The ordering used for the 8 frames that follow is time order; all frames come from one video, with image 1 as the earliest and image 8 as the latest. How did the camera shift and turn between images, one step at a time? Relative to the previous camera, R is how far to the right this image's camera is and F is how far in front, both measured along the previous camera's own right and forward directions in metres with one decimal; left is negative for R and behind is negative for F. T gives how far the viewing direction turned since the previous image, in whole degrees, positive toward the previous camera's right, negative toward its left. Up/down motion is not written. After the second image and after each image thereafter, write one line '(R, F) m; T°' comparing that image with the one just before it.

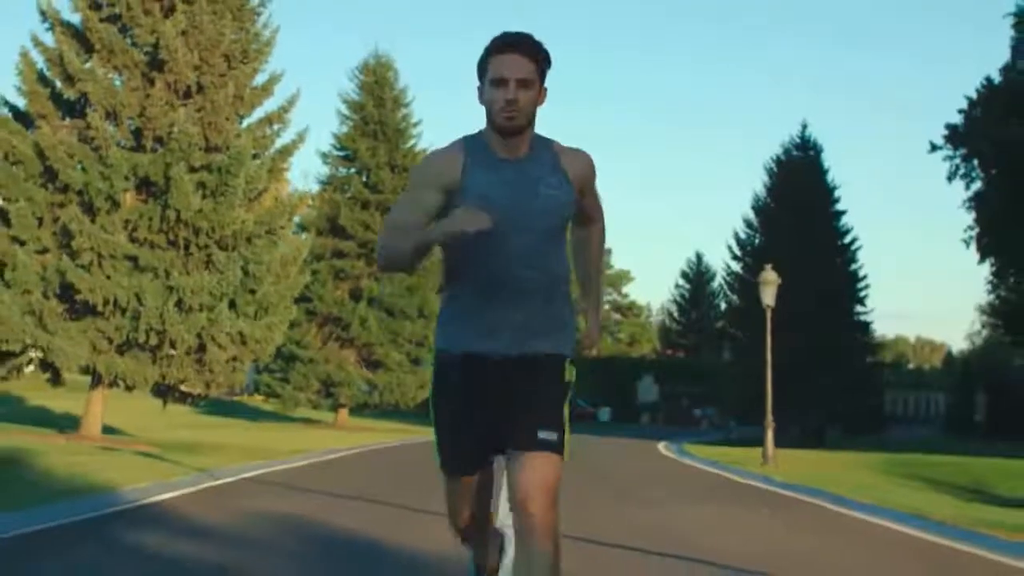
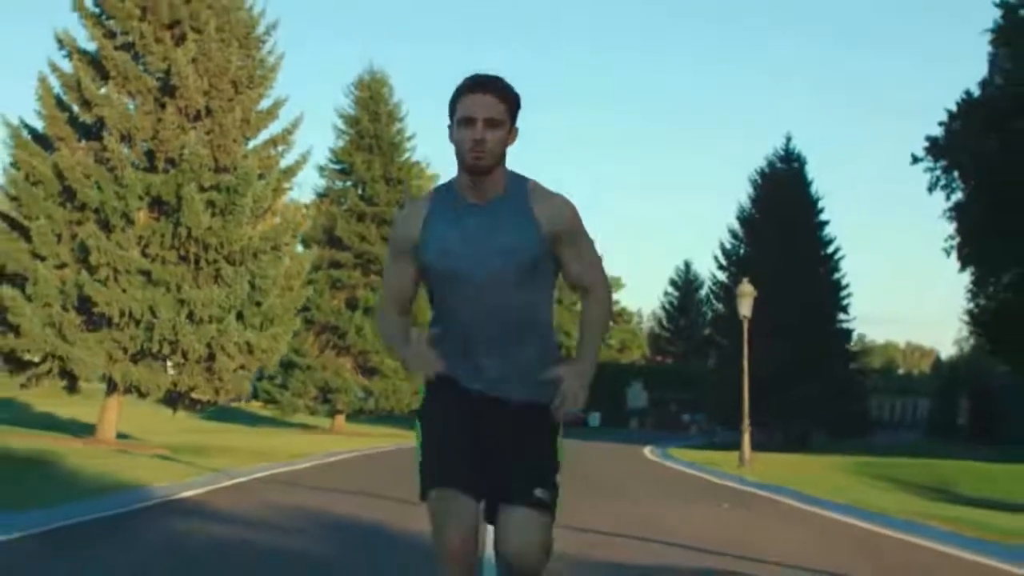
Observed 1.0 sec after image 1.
(0.0, -1.6) m; 0°
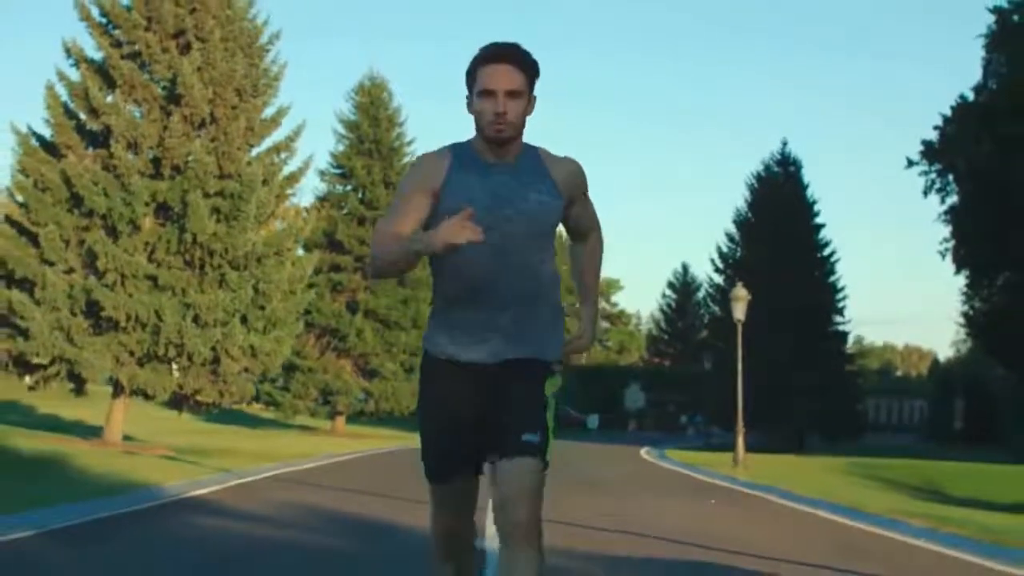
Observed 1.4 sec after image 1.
(0.0, -0.6) m; 0°
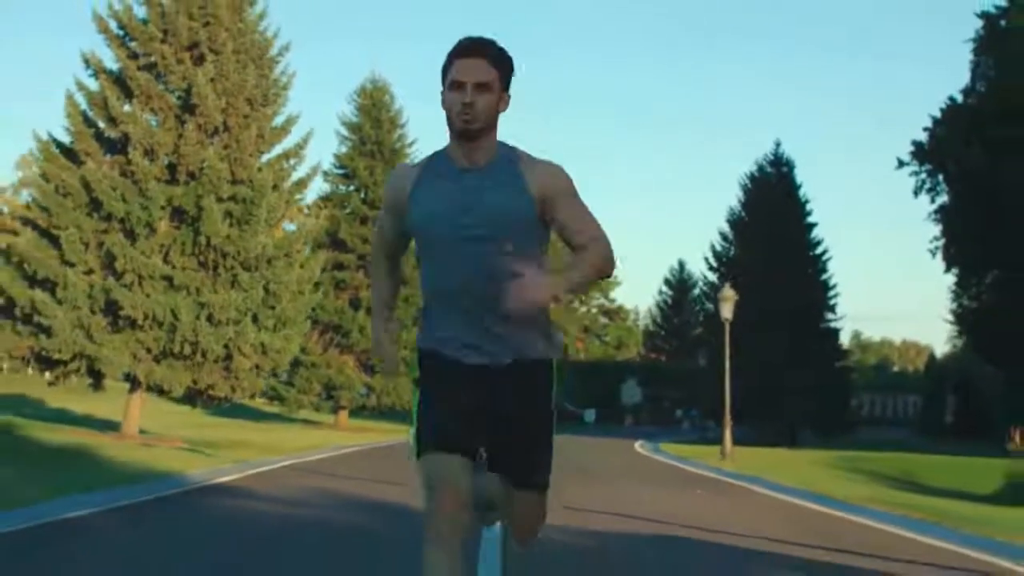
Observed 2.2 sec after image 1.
(0.0, -1.4) m; 0°
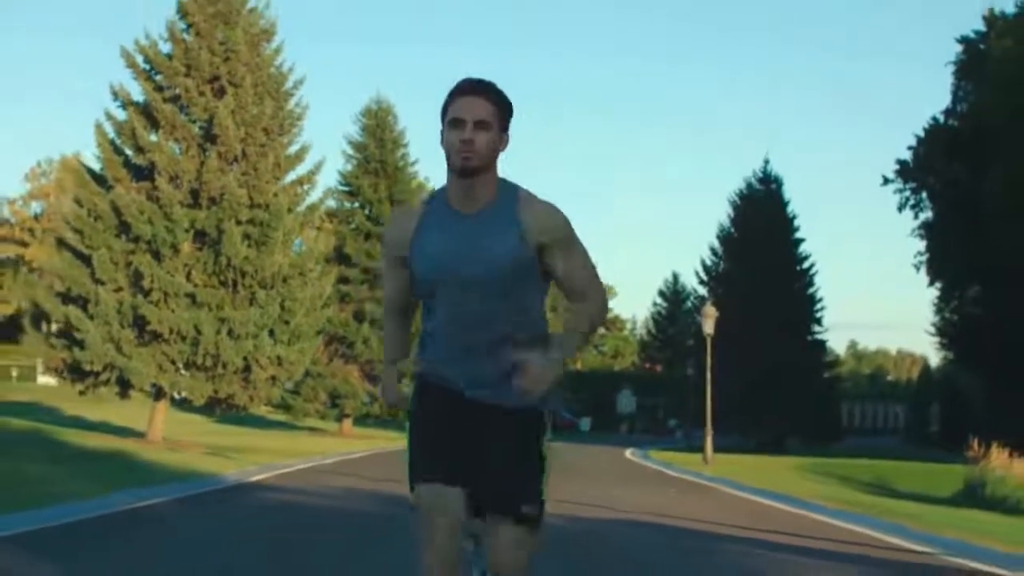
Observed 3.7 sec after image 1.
(0.0, -2.3) m; 0°
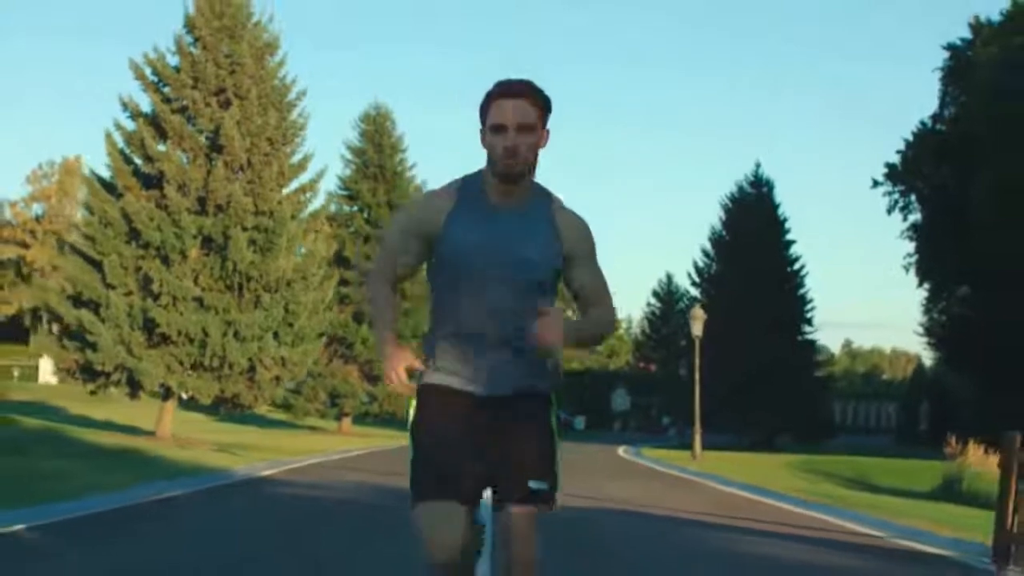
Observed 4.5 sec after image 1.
(0.0, -1.2) m; 0°
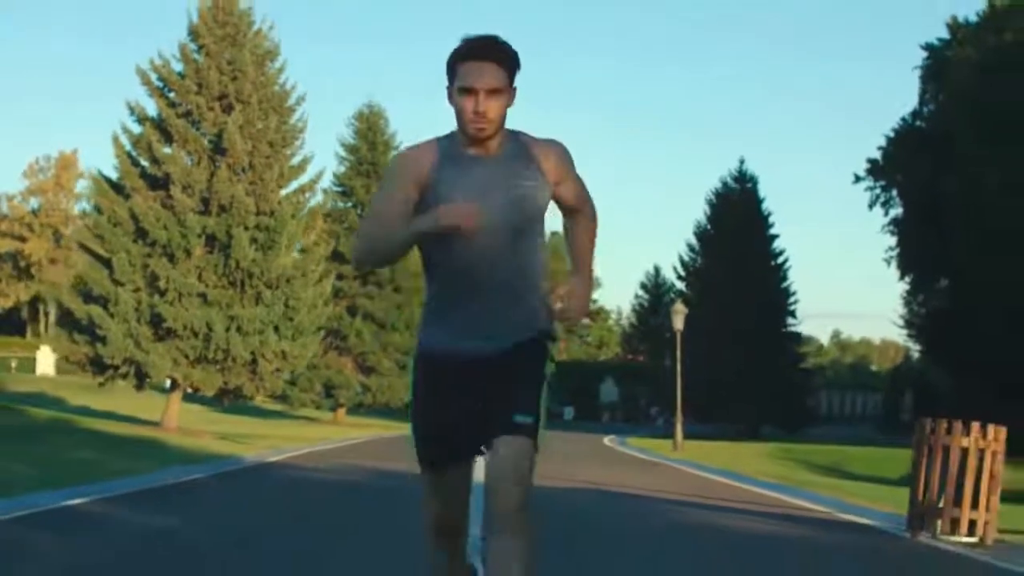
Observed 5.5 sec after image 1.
(0.0, -1.6) m; 0°
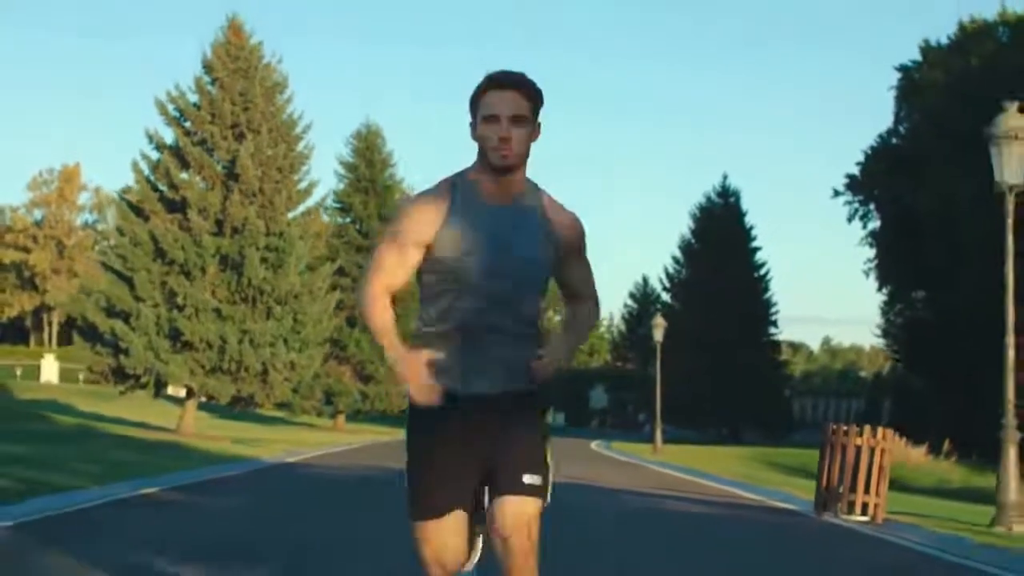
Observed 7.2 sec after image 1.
(0.0, -2.7) m; 0°
